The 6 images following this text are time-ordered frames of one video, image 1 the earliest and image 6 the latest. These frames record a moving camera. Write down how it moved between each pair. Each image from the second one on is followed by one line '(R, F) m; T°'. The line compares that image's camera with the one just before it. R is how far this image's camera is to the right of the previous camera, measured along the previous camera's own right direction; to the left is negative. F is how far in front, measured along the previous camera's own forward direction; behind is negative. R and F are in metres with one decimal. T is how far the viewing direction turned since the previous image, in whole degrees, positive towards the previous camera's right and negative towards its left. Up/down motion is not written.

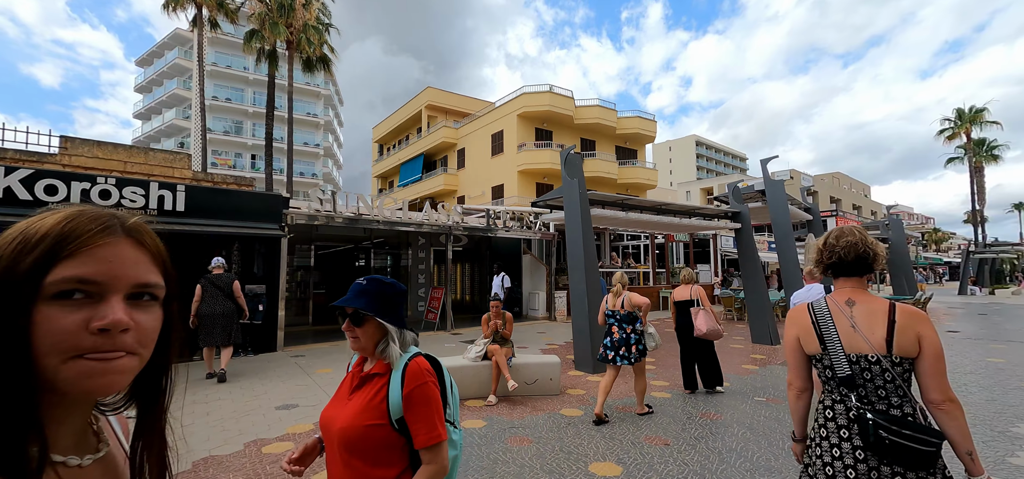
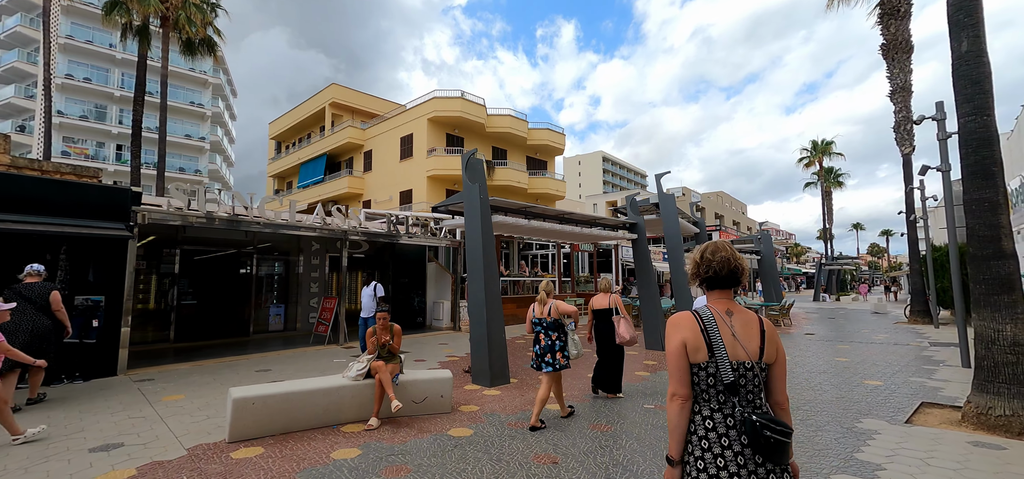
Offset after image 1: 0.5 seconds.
(+0.3, +0.3) m; +11°
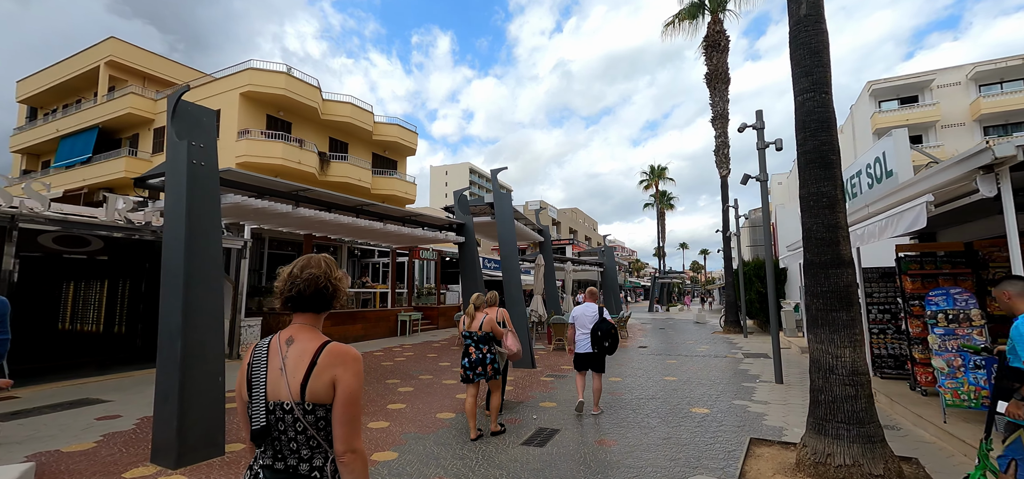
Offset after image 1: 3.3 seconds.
(+1.4, +1.9) m; +17°
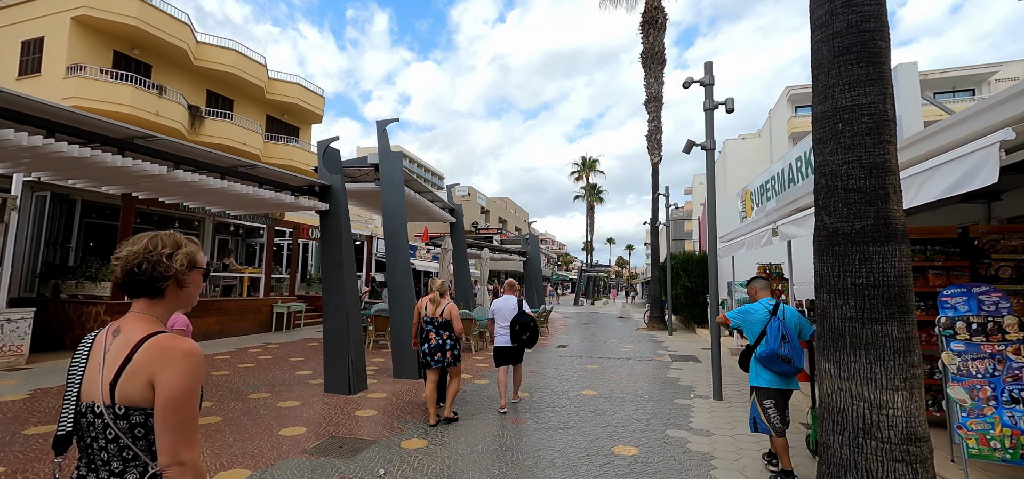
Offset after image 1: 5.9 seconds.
(+0.8, +2.0) m; +9°
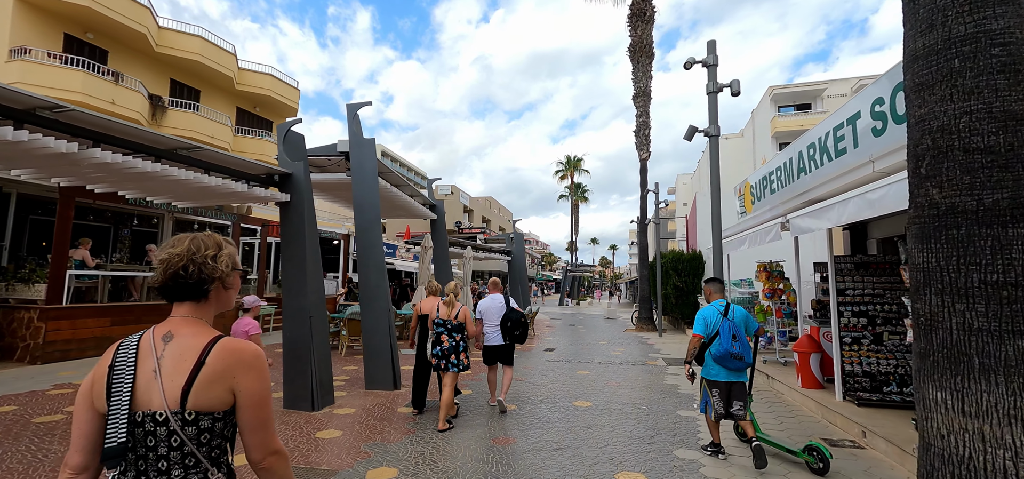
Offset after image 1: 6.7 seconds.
(0.0, +0.7) m; +2°
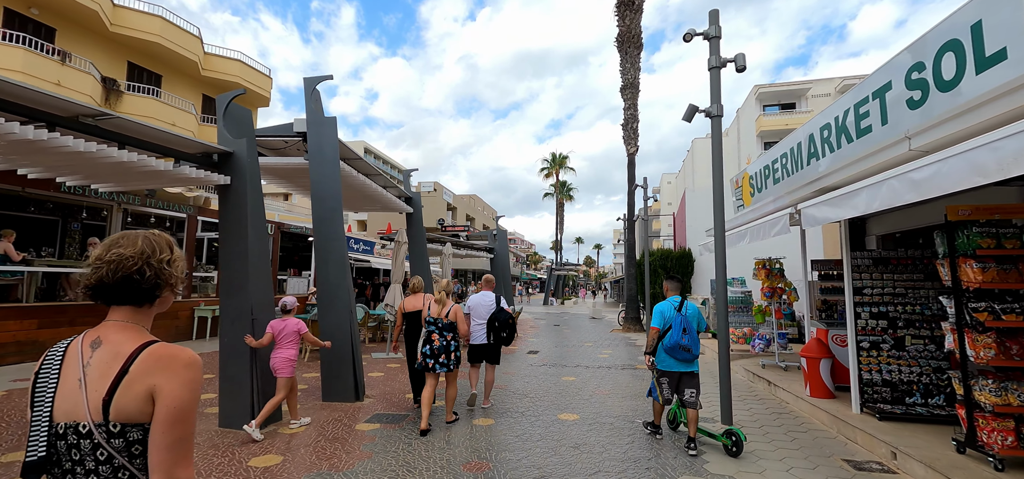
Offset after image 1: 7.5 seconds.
(+0.1, +0.7) m; +2°
